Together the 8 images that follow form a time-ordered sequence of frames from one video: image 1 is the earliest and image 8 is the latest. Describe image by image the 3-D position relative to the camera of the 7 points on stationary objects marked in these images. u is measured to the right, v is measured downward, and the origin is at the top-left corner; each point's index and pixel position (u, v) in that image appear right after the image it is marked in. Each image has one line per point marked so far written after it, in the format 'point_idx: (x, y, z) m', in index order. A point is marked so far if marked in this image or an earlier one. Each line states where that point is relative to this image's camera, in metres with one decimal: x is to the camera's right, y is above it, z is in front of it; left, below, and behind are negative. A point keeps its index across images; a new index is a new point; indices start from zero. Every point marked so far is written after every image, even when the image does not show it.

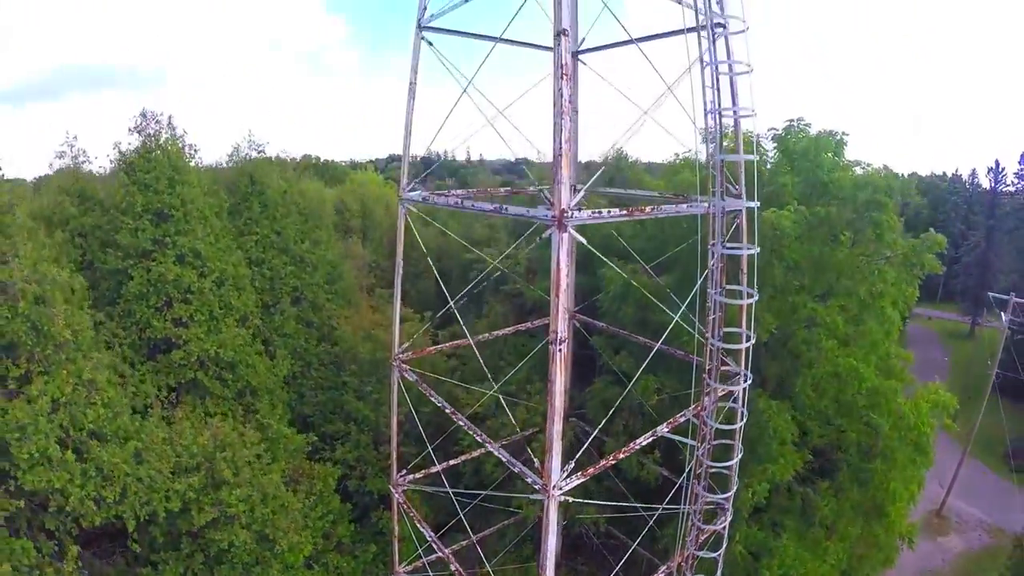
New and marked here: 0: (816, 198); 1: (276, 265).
0: (+4.4, +1.2, +8.8) m
1: (-5.6, +0.5, +14.8) m
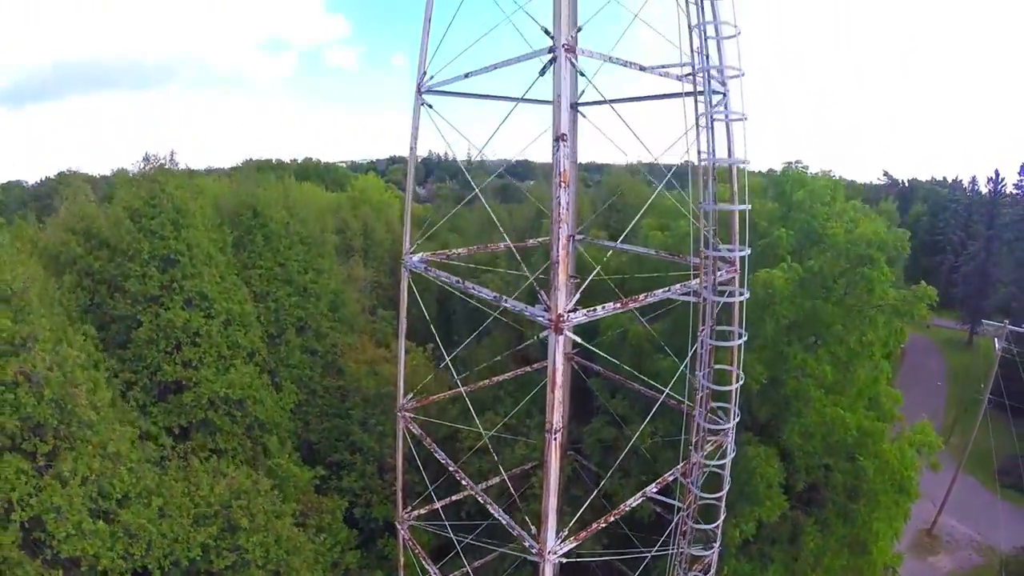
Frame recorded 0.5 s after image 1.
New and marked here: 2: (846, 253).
0: (+4.4, +0.5, +9.0) m
1: (-5.6, -0.2, +15.1) m
2: (+4.7, +0.4, +8.6) m
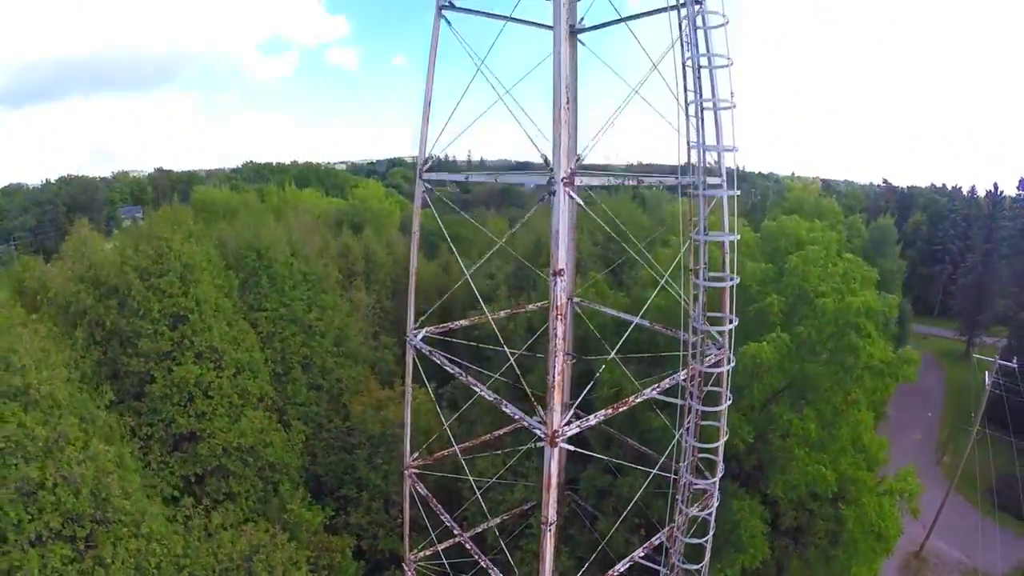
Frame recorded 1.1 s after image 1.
0: (+4.4, -0.4, +9.6) m
1: (-5.6, -1.2, +15.6) m
2: (+4.7, -0.5, +9.2) m
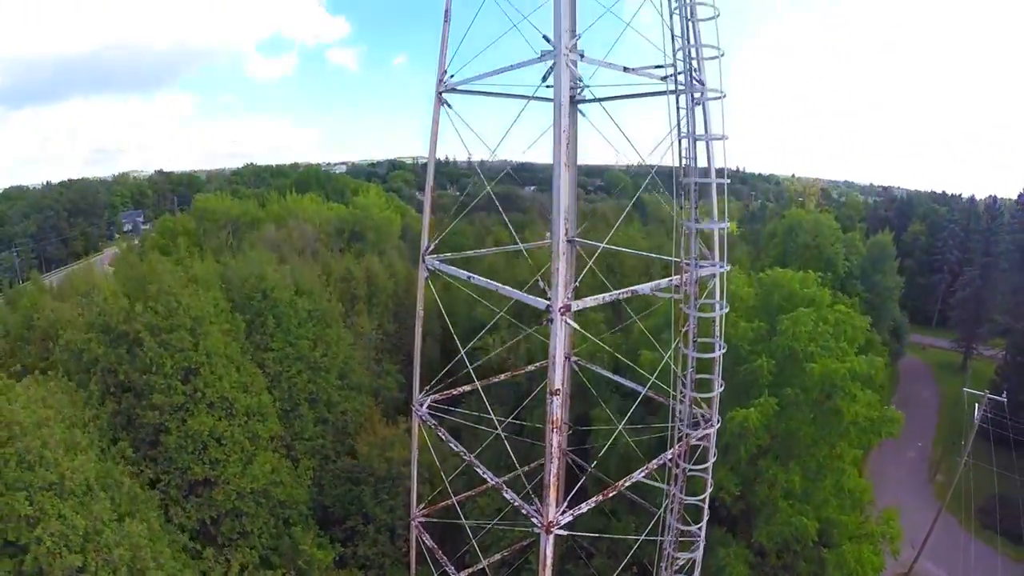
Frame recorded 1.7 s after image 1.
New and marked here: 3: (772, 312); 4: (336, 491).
0: (+4.4, -1.4, +10.2) m
1: (-5.6, -2.2, +16.2) m
2: (+4.7, -1.5, +9.8) m
3: (+4.6, -0.4, +11.1) m
4: (-4.4, -5.1, +16.0) m
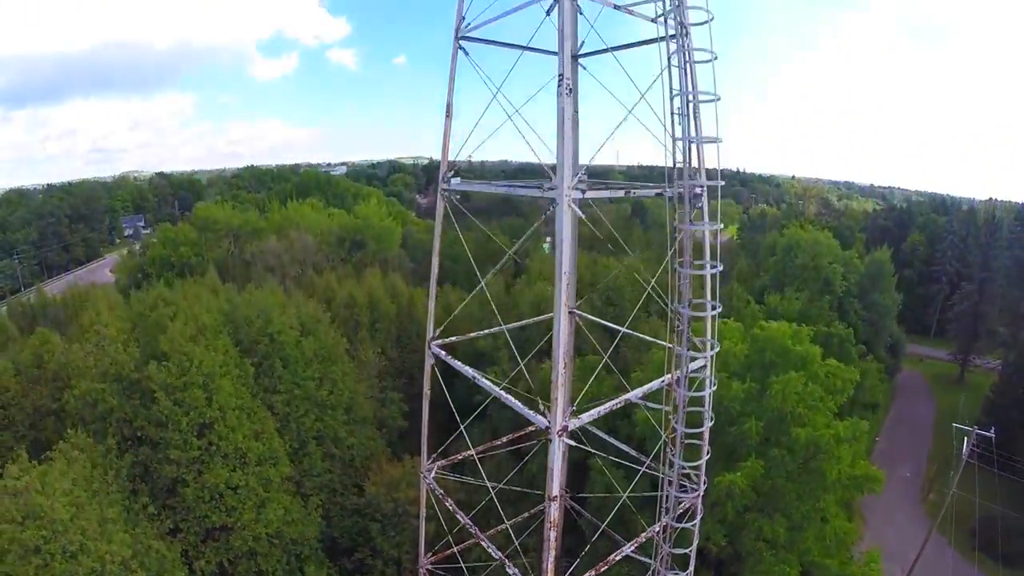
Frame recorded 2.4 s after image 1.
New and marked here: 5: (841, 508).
0: (+4.4, -2.5, +10.8) m
1: (-5.6, -3.3, +16.8) m
2: (+4.7, -2.6, +10.4) m
3: (+4.6, -1.5, +11.8) m
4: (-4.4, -6.2, +16.6) m
5: (+5.8, -3.9, +11.4) m
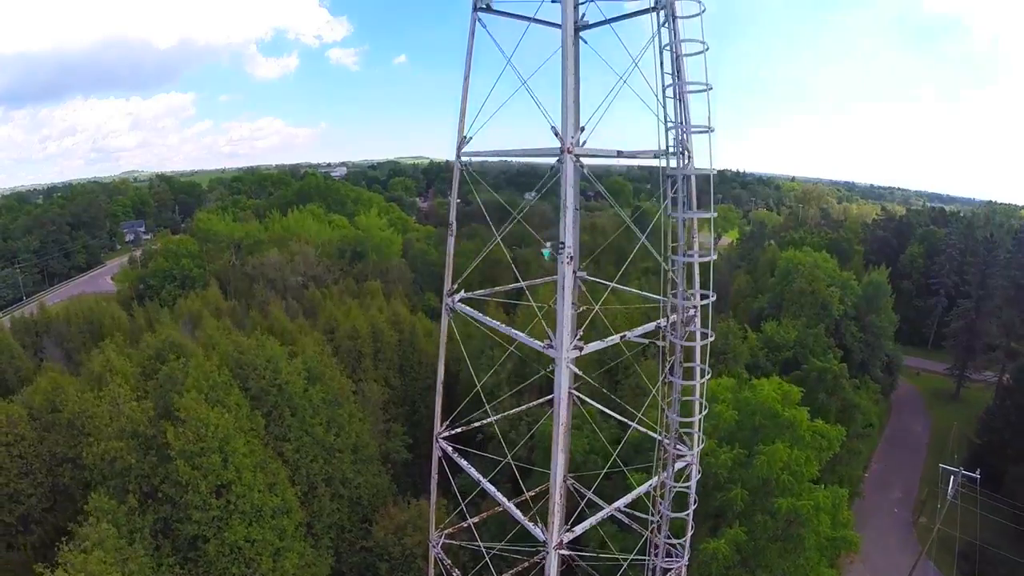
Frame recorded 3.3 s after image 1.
0: (+4.4, -3.8, +11.5) m
1: (-5.5, -4.7, +17.5) m
2: (+4.7, -3.8, +11.1) m
3: (+4.7, -2.8, +12.5) m
4: (-4.4, -7.6, +17.3) m
5: (+5.8, -5.2, +12.1) m
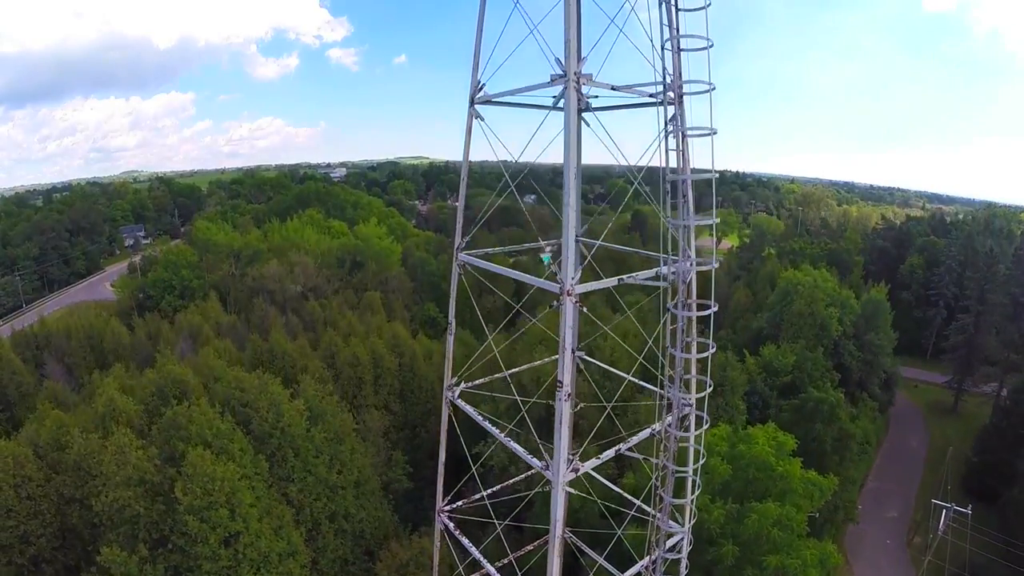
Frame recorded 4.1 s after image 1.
0: (+4.5, -4.9, +11.9) m
1: (-5.5, -5.8, +17.9) m
2: (+4.8, -5.0, +11.5) m
3: (+4.7, -3.9, +12.9) m
4: (-4.4, -8.7, +17.6) m
5: (+5.8, -6.3, +12.4) m
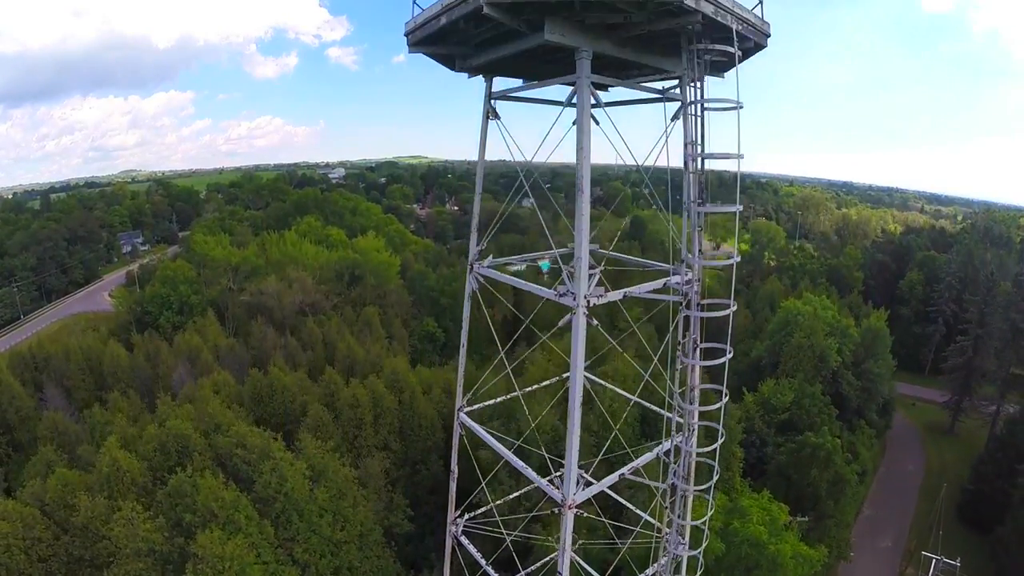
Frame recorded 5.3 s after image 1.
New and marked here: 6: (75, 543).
0: (+4.5, -6.6, +12.4) m
1: (-5.5, -7.6, +18.3) m
2: (+4.8, -6.7, +12.0) m
3: (+4.7, -5.7, +13.4) m
4: (-4.4, -10.5, +18.0) m
5: (+5.8, -8.0, +12.9) m
6: (-11.8, -7.0, +17.5) m
